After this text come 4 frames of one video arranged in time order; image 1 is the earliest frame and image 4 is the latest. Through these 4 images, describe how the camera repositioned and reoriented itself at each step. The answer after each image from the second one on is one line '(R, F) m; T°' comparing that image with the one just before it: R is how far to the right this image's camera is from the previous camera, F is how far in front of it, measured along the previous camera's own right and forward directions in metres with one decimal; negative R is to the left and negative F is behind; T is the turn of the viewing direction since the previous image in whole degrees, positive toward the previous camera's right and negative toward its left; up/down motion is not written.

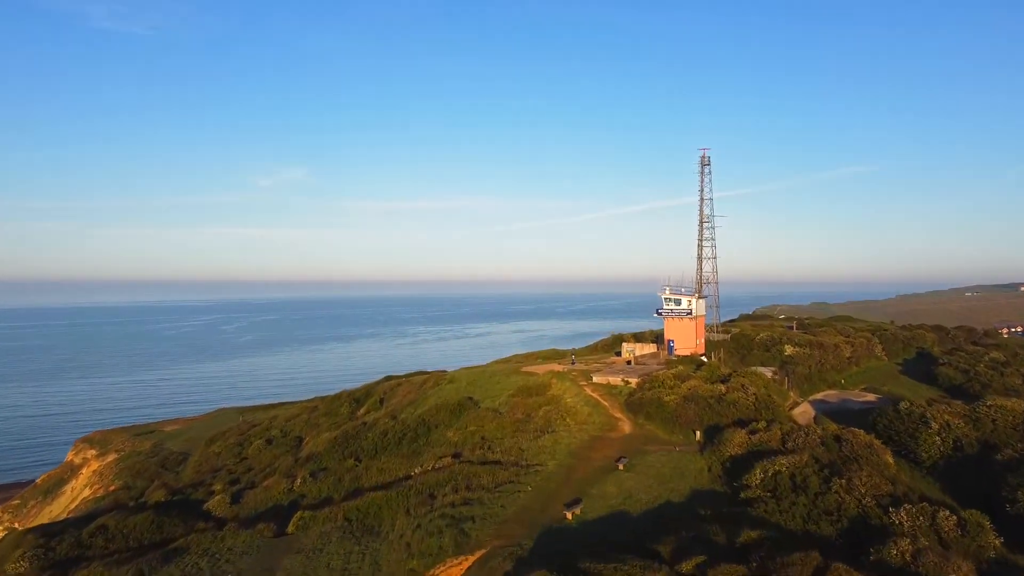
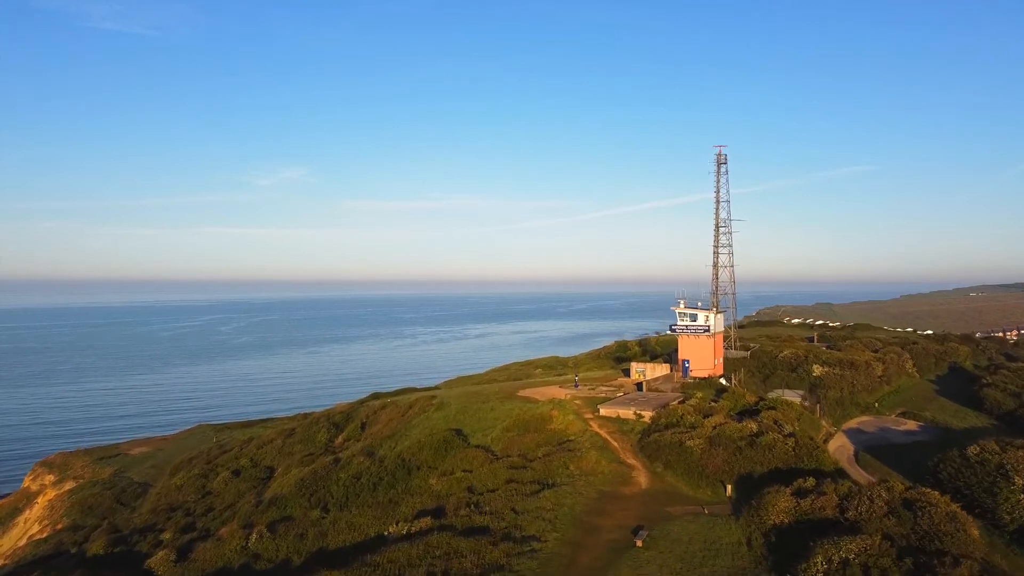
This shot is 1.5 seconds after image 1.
(+0.2, +3.3) m; 0°
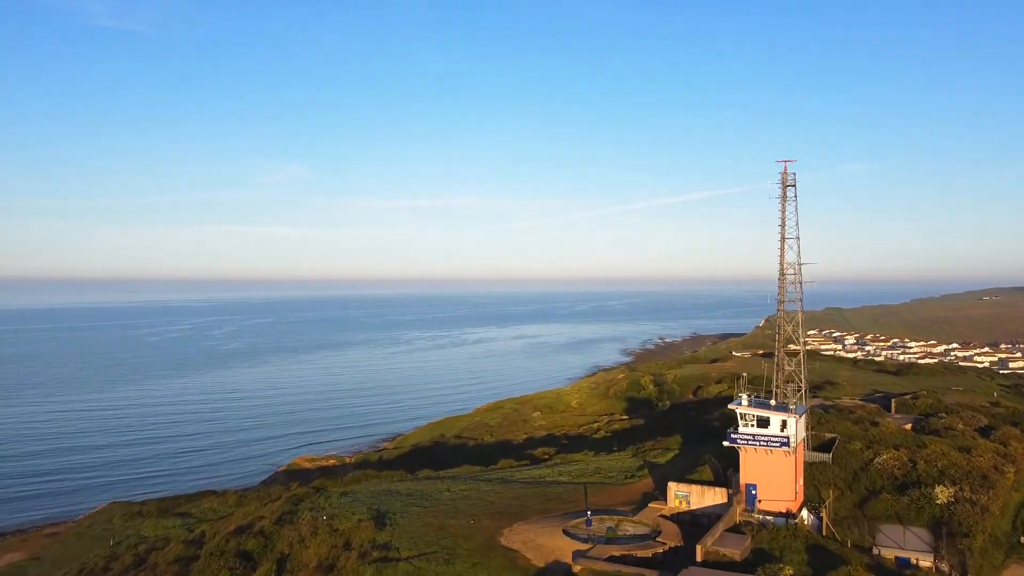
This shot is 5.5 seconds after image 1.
(+0.6, +9.1) m; 0°
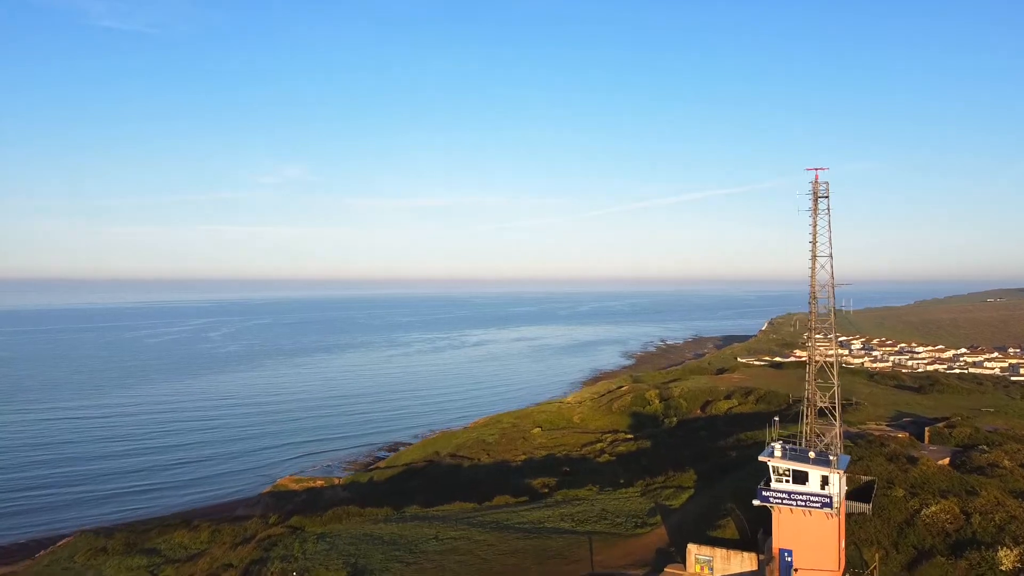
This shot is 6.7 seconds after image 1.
(+0.2, +2.7) m; 0°
